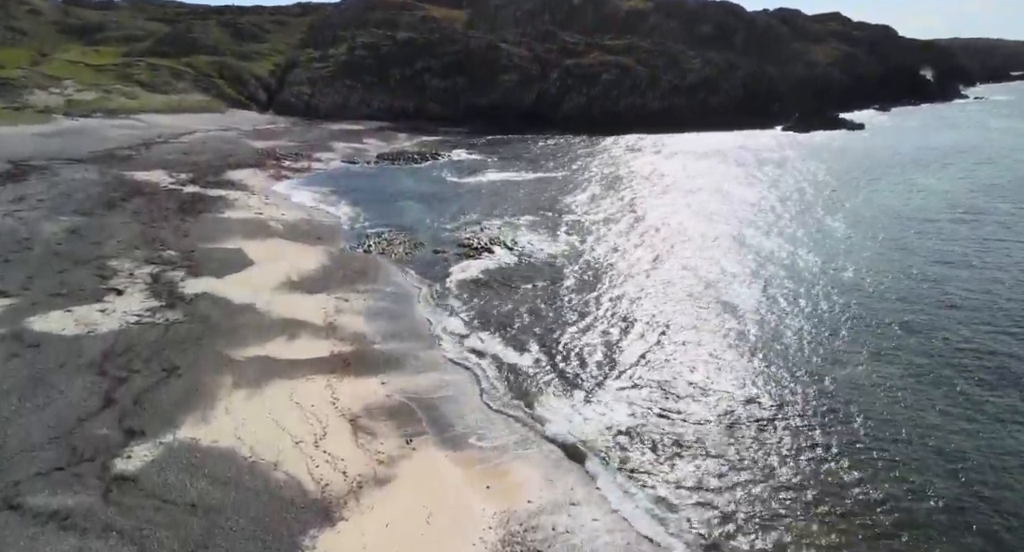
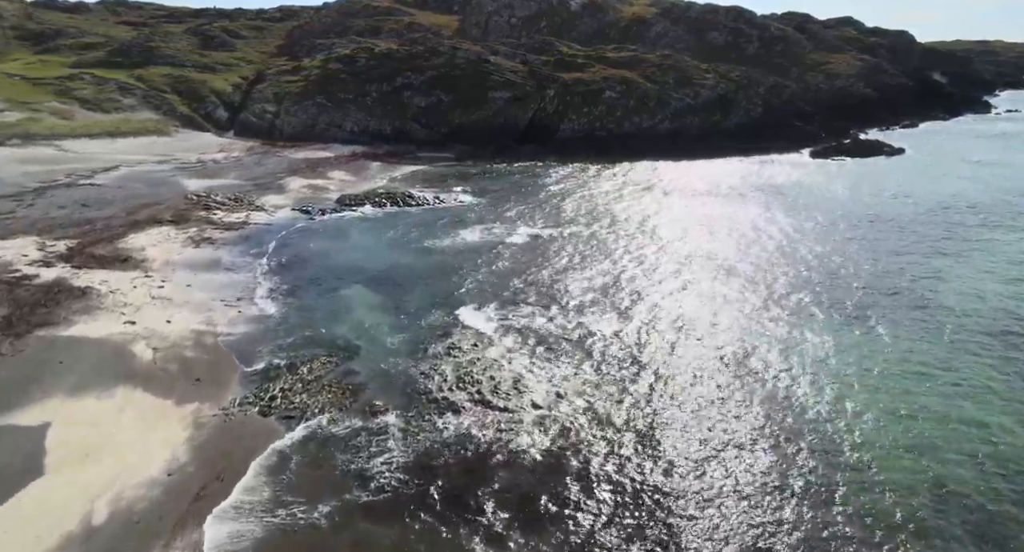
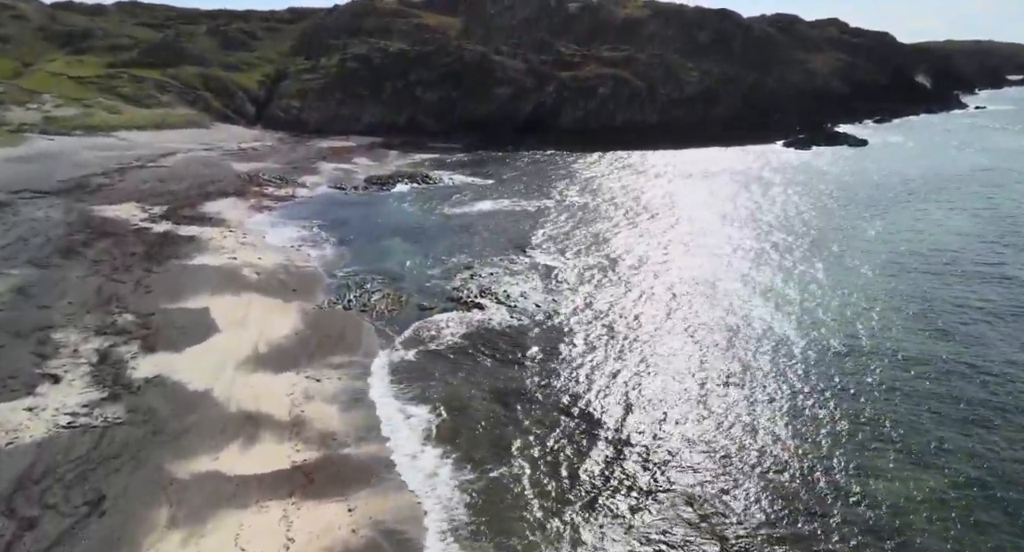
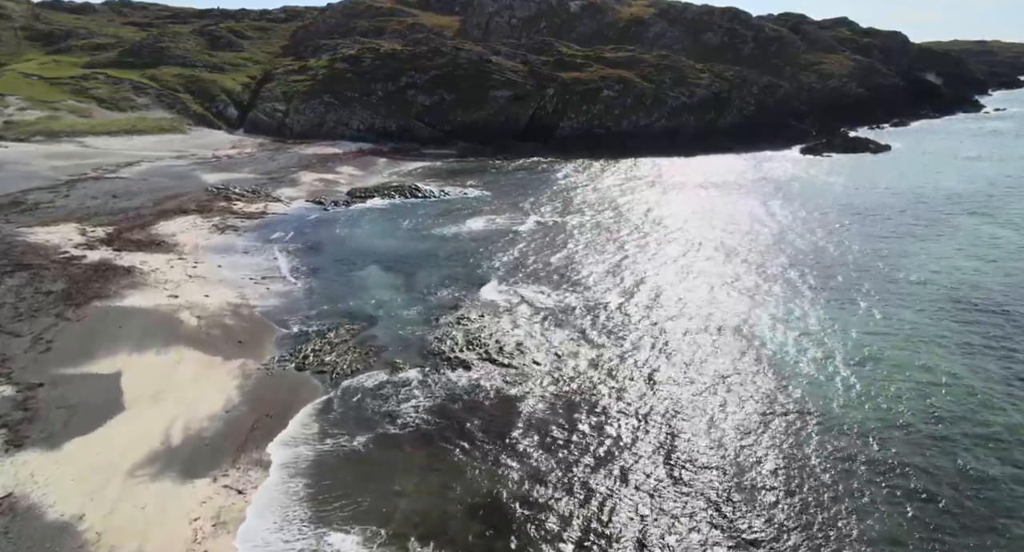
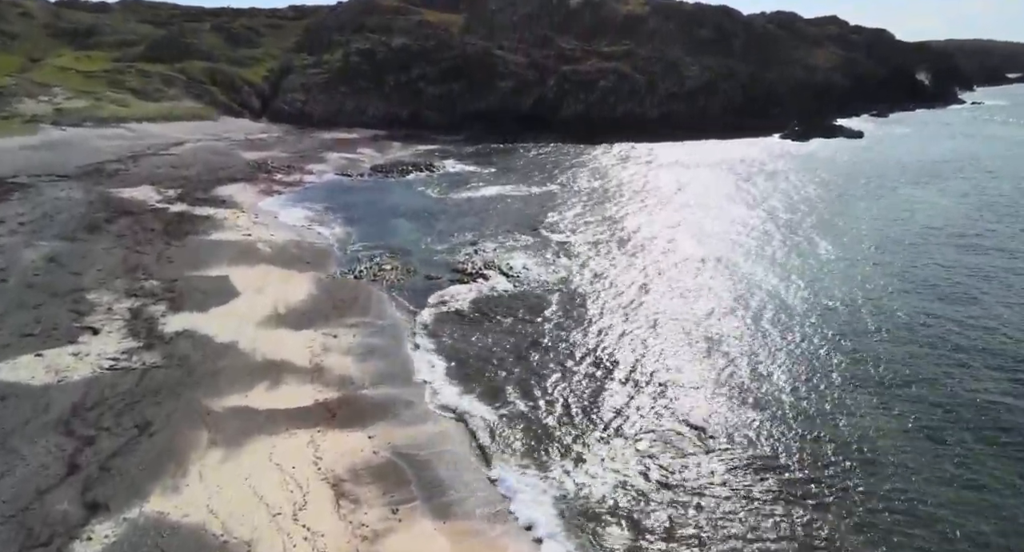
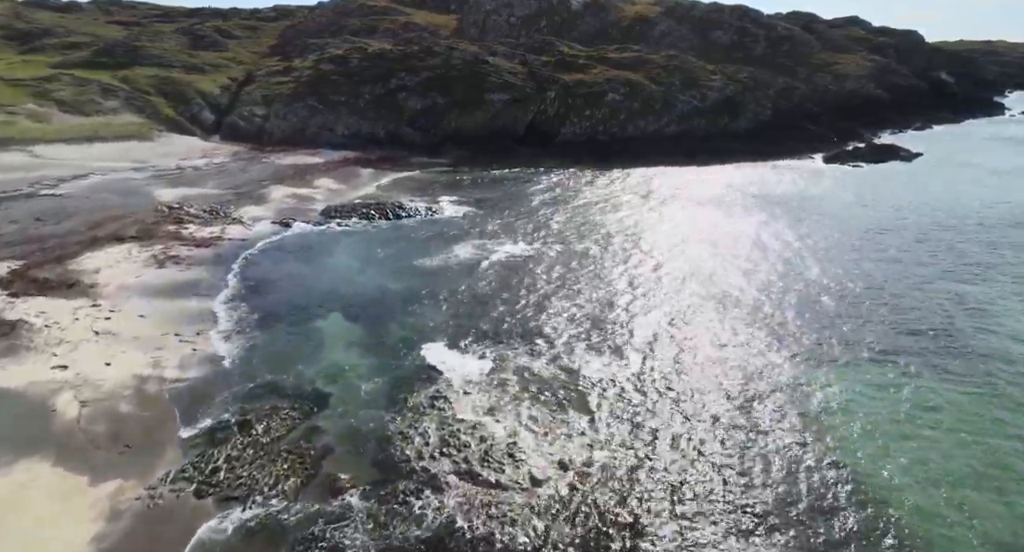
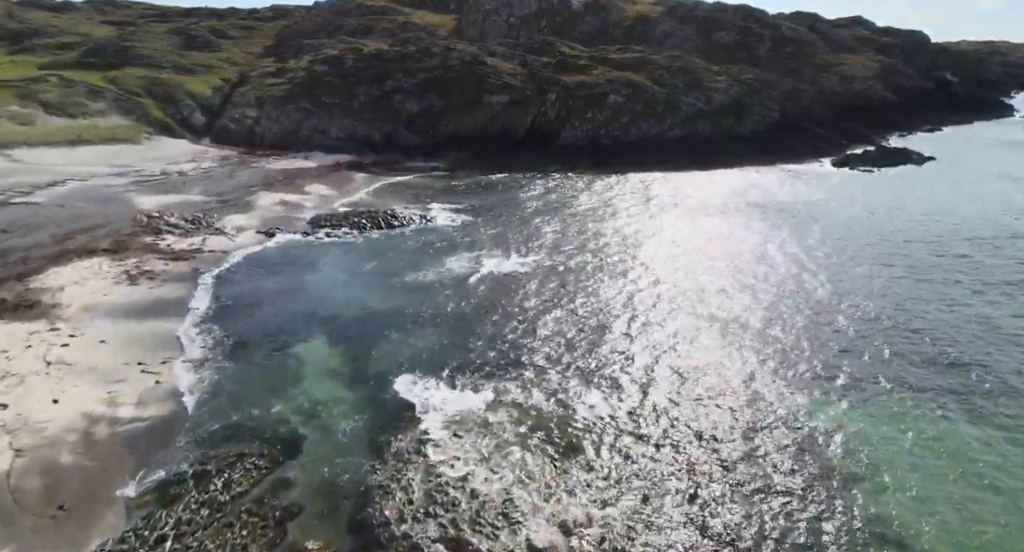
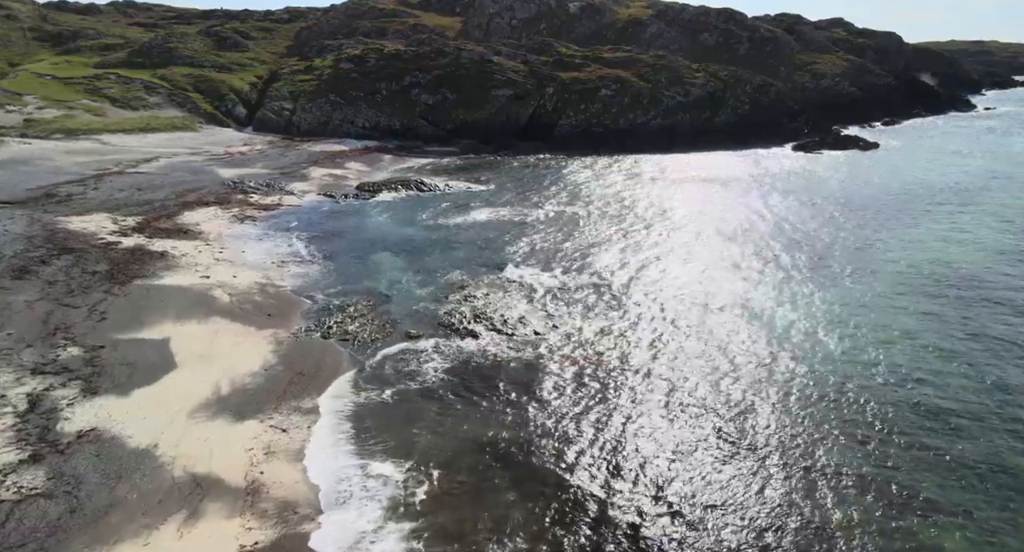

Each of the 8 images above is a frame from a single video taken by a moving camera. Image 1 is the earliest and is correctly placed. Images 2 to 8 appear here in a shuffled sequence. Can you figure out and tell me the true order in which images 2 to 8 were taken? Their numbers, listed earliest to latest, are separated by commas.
5, 3, 8, 4, 2, 6, 7
